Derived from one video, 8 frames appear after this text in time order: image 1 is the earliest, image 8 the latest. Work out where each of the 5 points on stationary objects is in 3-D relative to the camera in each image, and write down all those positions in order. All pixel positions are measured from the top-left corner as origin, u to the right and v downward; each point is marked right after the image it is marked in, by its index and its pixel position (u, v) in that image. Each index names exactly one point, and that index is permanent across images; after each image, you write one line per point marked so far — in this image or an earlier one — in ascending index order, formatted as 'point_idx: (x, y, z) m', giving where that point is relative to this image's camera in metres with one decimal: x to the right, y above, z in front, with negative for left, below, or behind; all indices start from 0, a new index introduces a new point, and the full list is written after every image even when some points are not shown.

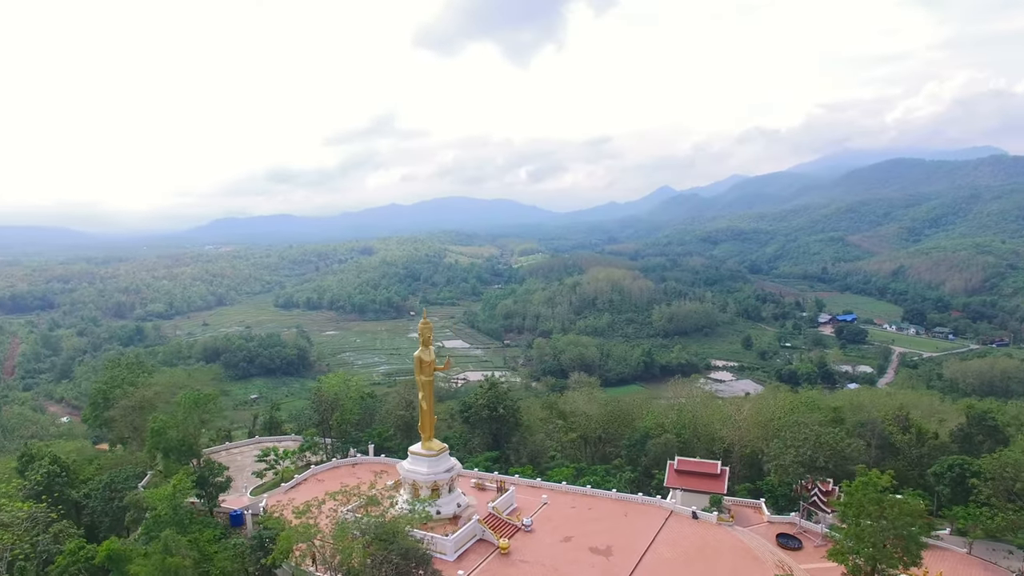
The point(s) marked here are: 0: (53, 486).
0: (-11.8, -5.1, +18.9) m
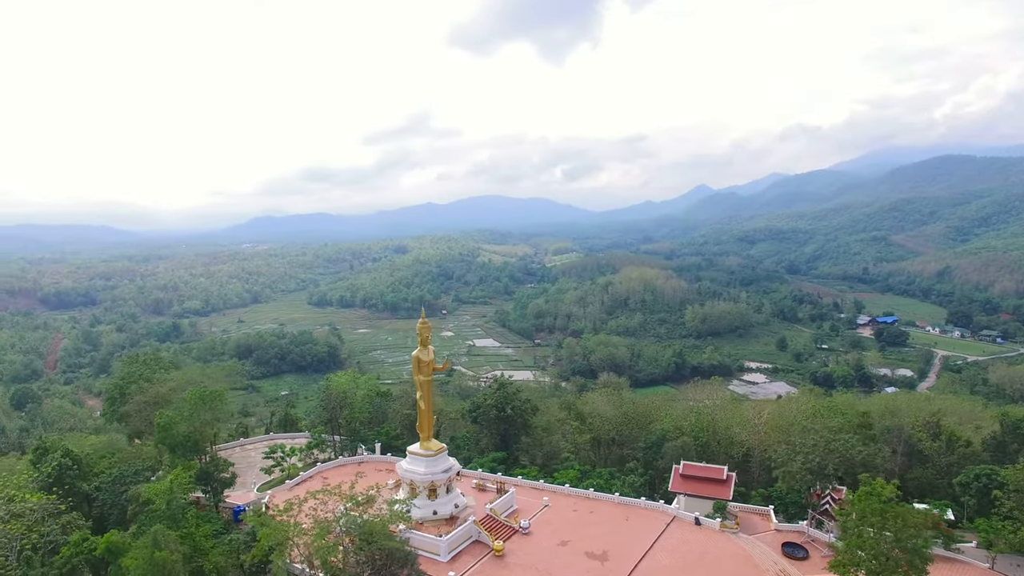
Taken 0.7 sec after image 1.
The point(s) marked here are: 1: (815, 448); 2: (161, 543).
0: (-11.8, -5.0, +19.5) m
1: (+8.0, -4.3, +19.7) m
2: (-6.9, -5.0, +14.3) m
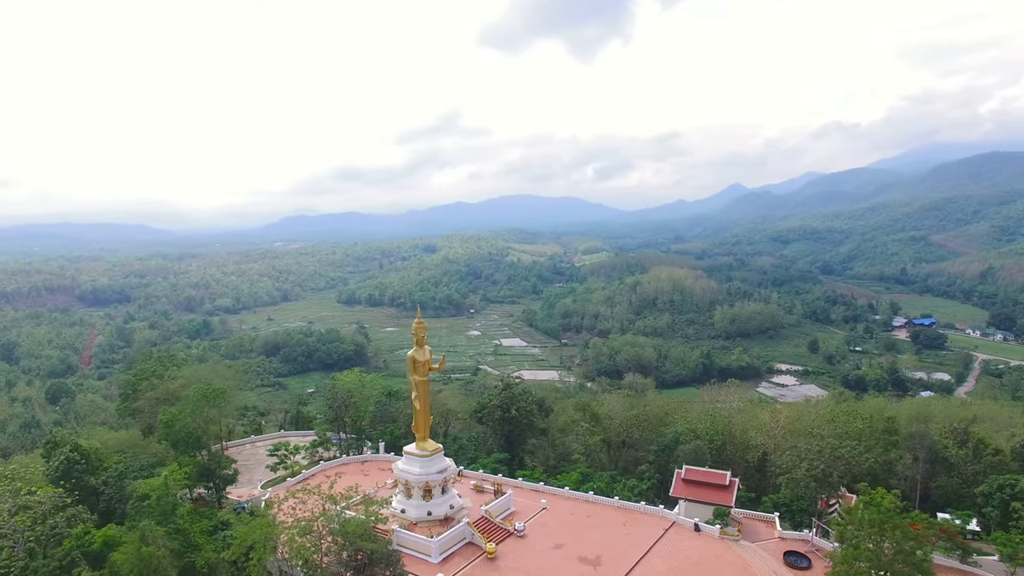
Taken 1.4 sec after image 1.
0: (-11.9, -5.0, +19.9) m
1: (+8.0, -4.3, +19.2) m
2: (-7.2, -4.9, +14.5) m
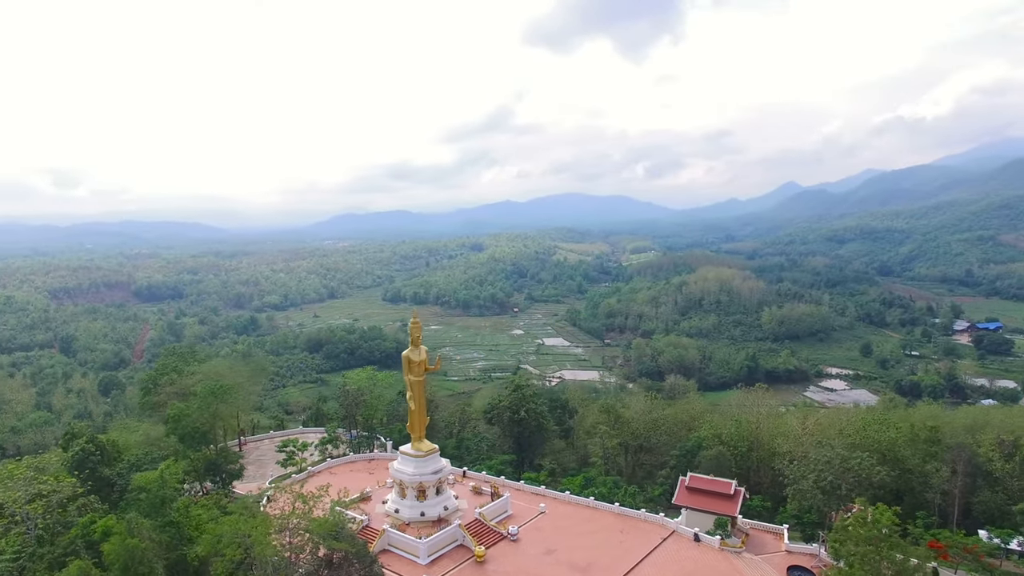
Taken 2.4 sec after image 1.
0: (-11.9, -4.9, +20.6) m
1: (+7.9, -4.4, +18.4) m
2: (-7.6, -4.9, +14.9) m
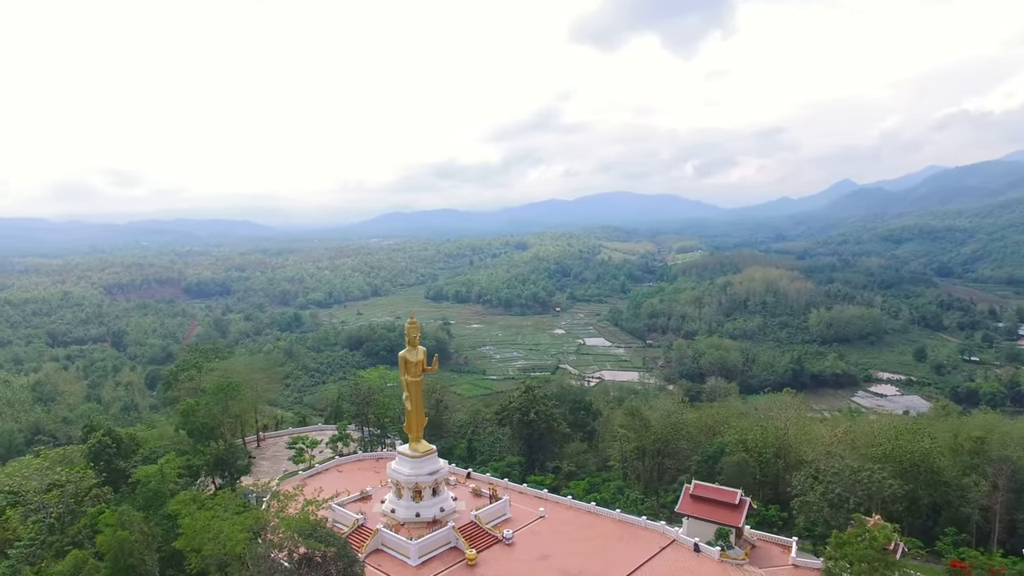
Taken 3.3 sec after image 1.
0: (-11.8, -4.8, +21.2) m
1: (+7.8, -4.5, +17.6) m
2: (-7.9, -4.9, +15.2) m
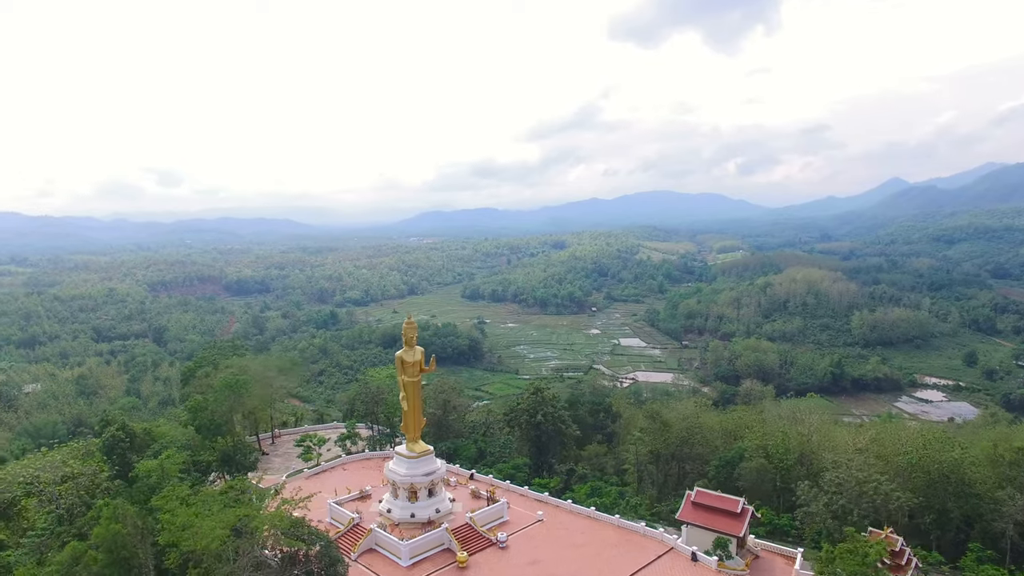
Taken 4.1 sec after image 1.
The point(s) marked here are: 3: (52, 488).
0: (-11.7, -4.8, +21.7) m
1: (+7.6, -4.6, +16.9) m
2: (-8.2, -4.8, +15.5) m
3: (-12.3, -5.3, +19.7) m
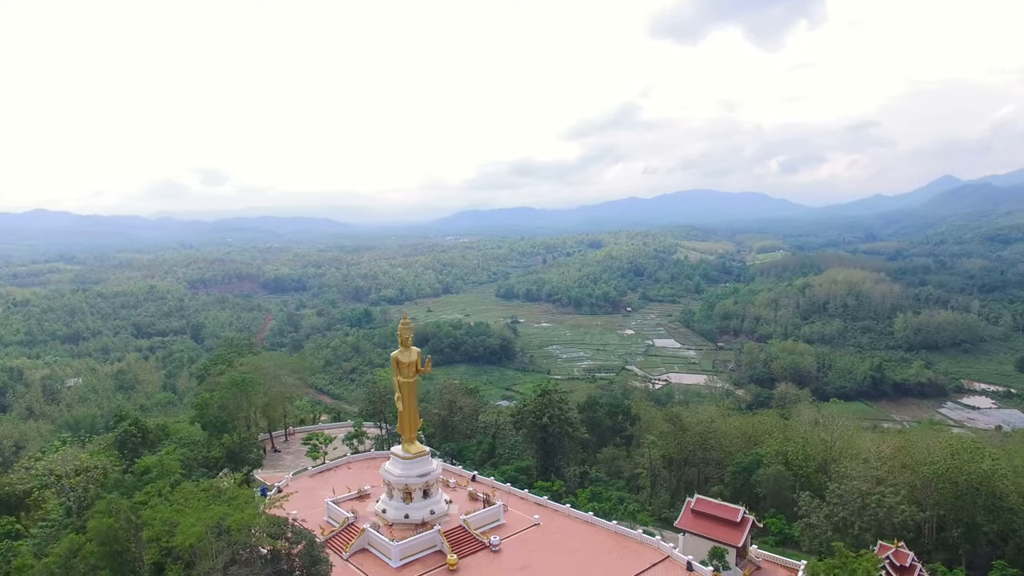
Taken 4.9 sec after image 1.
0: (-11.6, -4.7, +22.2) m
1: (+7.4, -4.6, +16.3) m
2: (-8.5, -4.8, +15.8) m
3: (-12.3, -5.2, +20.2) m
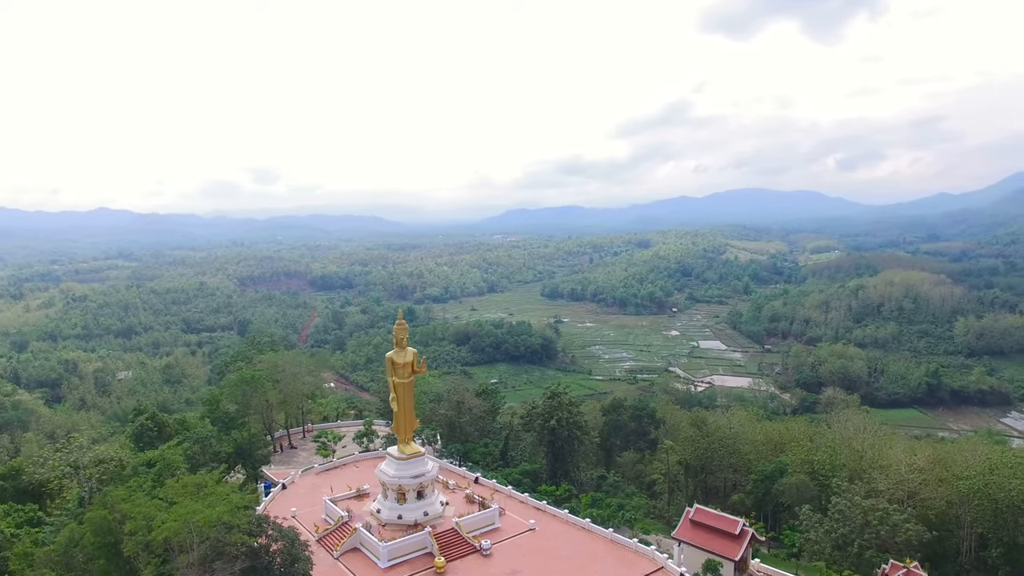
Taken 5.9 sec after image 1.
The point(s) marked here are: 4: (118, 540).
0: (-11.4, -4.6, +22.8) m
1: (+7.1, -4.7, +15.4) m
2: (-8.8, -4.8, +16.2) m
3: (-12.3, -5.2, +20.9) m
4: (-8.5, -5.4, +15.7) m
